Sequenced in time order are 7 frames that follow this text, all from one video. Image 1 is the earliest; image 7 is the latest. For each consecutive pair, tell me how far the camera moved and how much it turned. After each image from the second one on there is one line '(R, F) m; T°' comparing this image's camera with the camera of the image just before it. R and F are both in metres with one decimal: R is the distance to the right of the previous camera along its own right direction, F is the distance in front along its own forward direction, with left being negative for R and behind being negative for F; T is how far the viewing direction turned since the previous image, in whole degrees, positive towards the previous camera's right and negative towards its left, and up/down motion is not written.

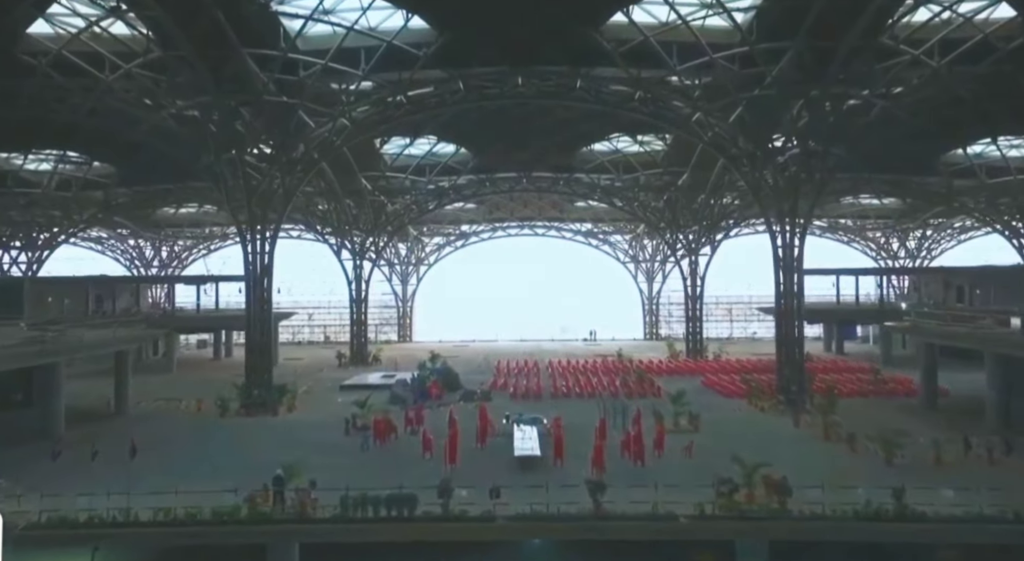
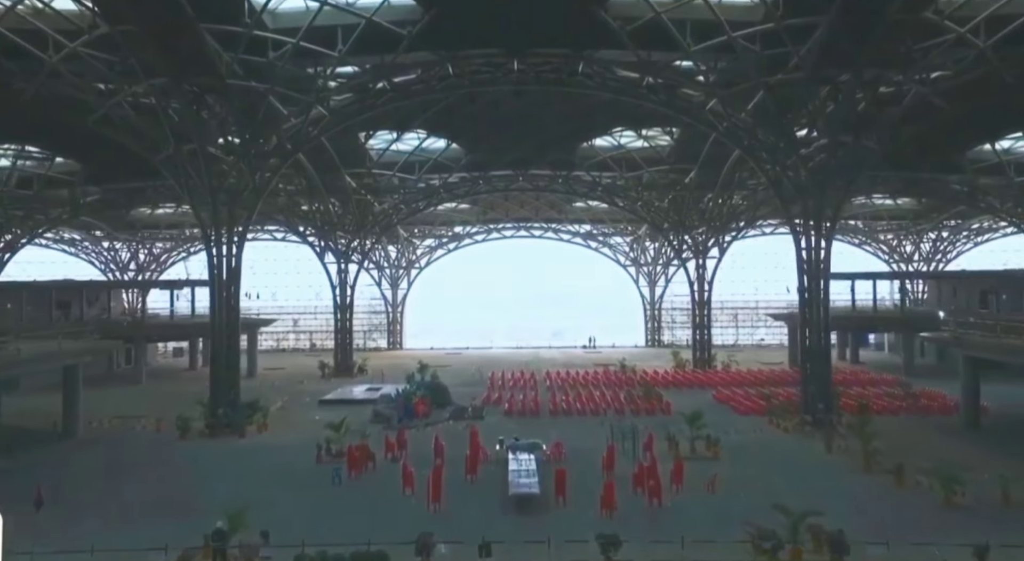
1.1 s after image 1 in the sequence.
(0.0, +2.8) m; 0°
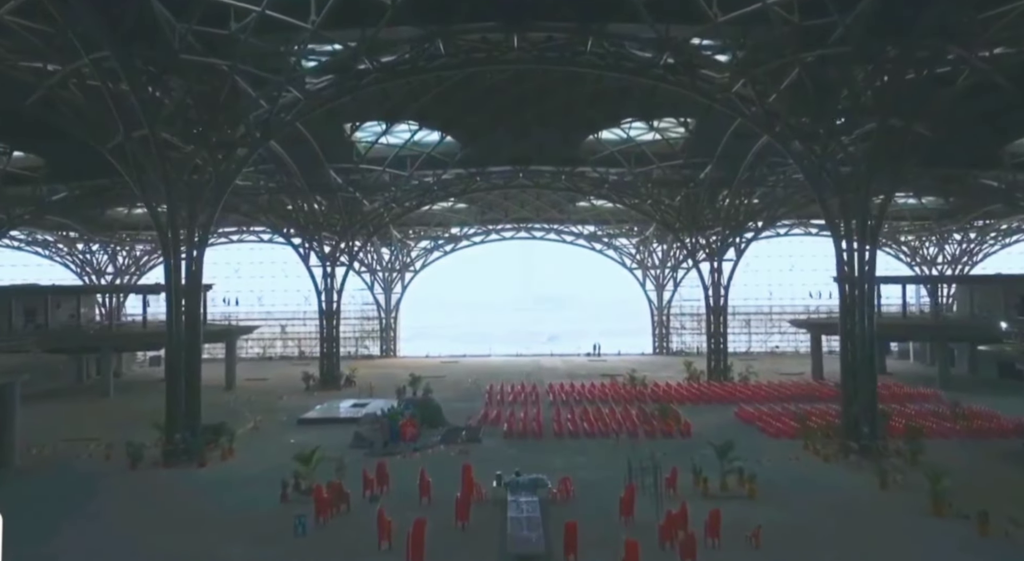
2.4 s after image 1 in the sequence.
(0.0, +3.1) m; 0°
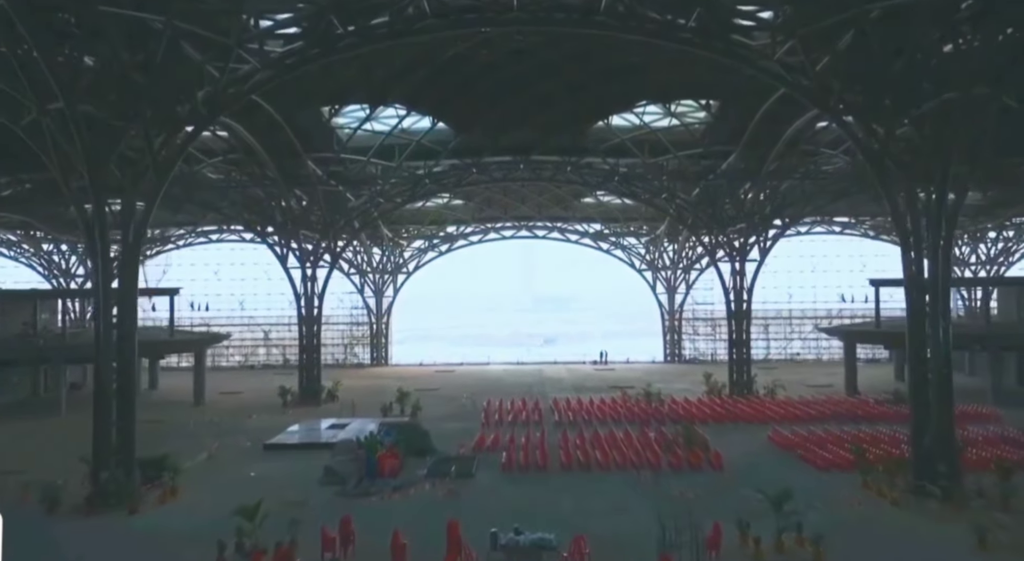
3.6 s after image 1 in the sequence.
(0.0, +3.8) m; 0°
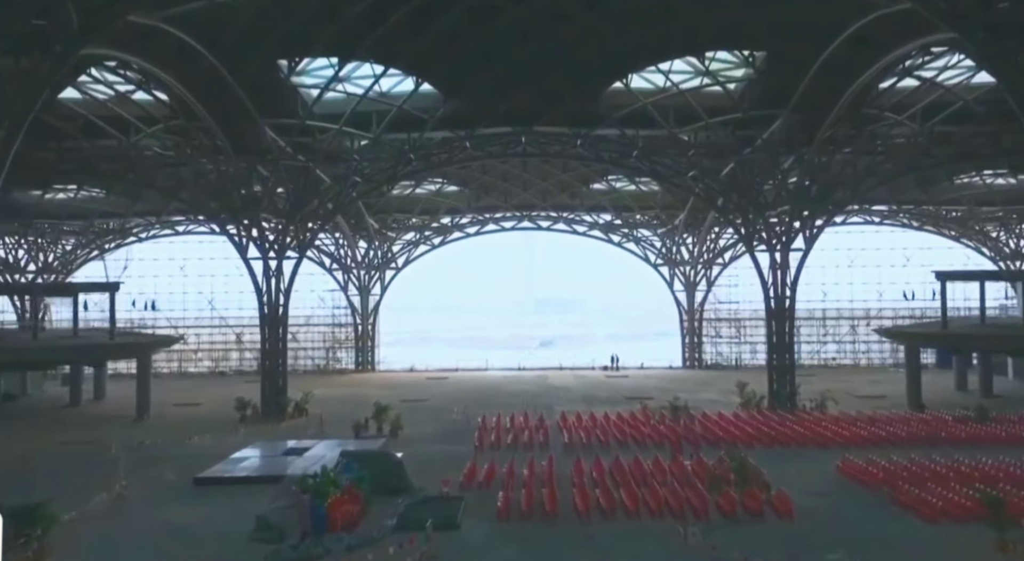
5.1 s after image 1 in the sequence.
(+0.1, +5.3) m; 0°
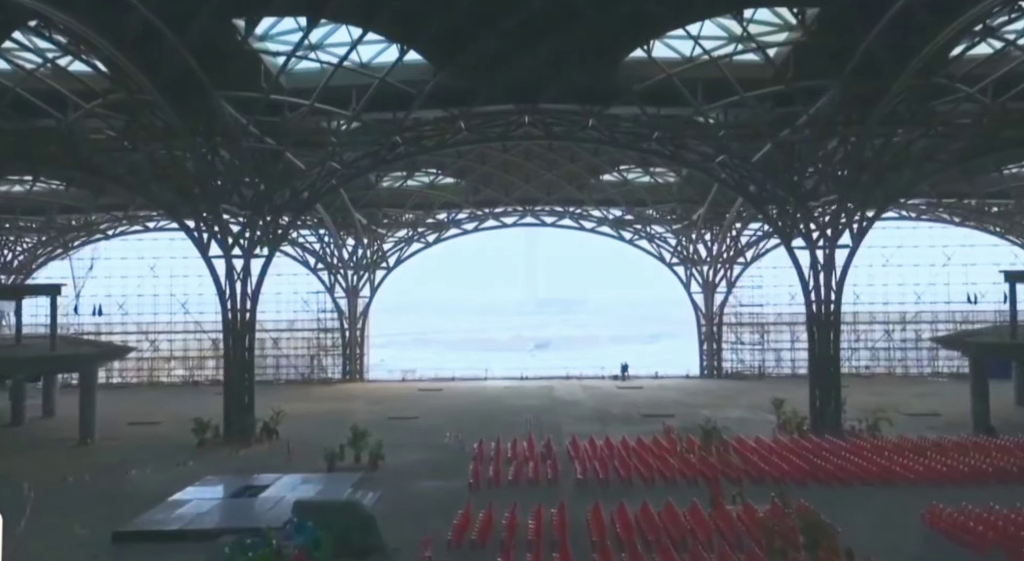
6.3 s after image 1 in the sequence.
(0.0, +4.0) m; 0°
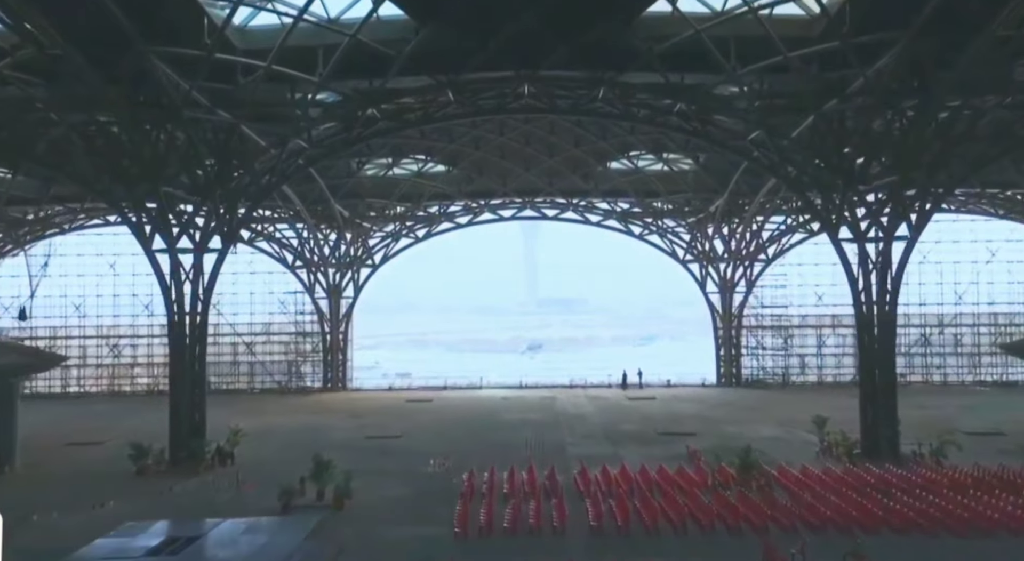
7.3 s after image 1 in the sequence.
(+0.1, +3.9) m; 0°
